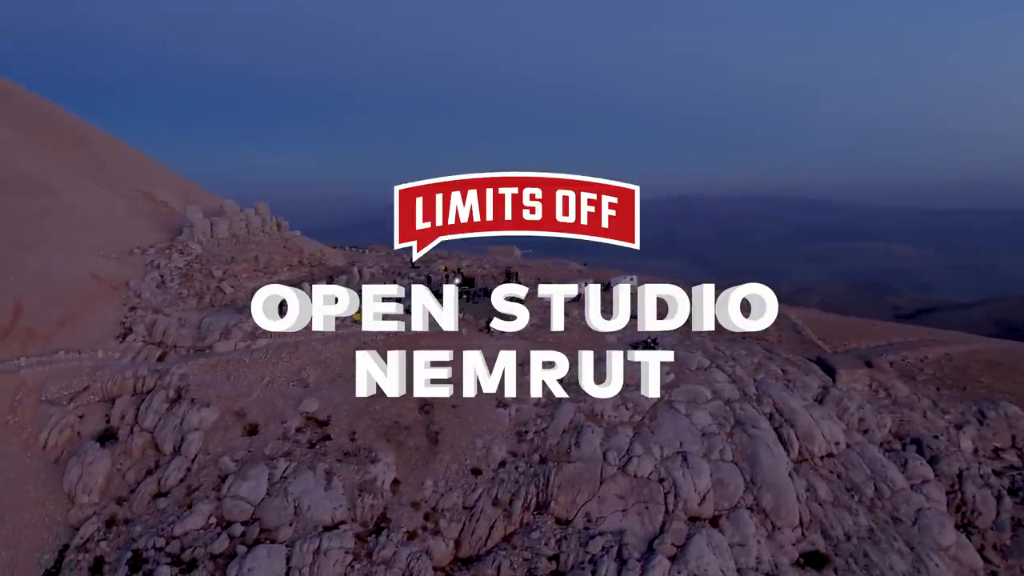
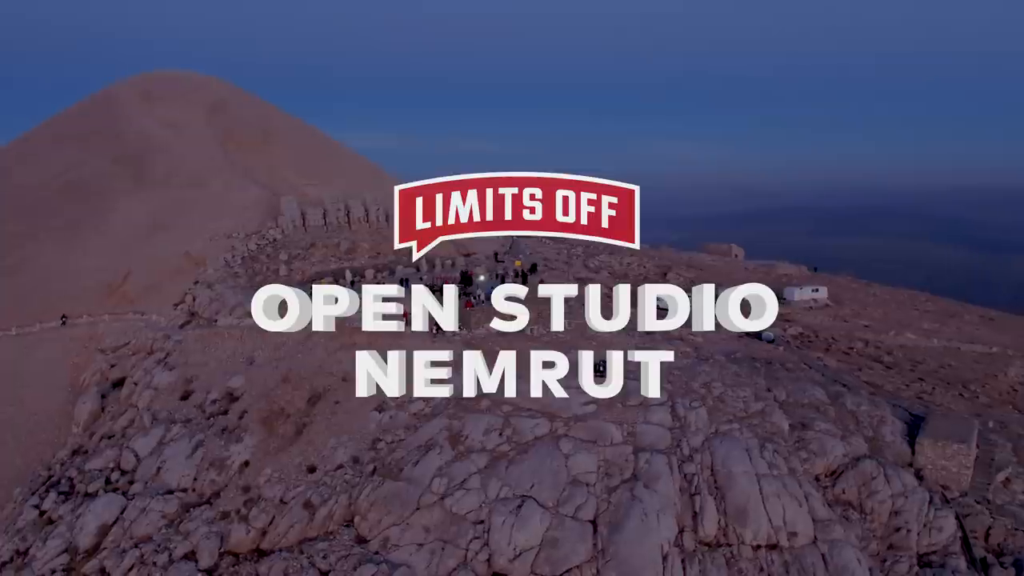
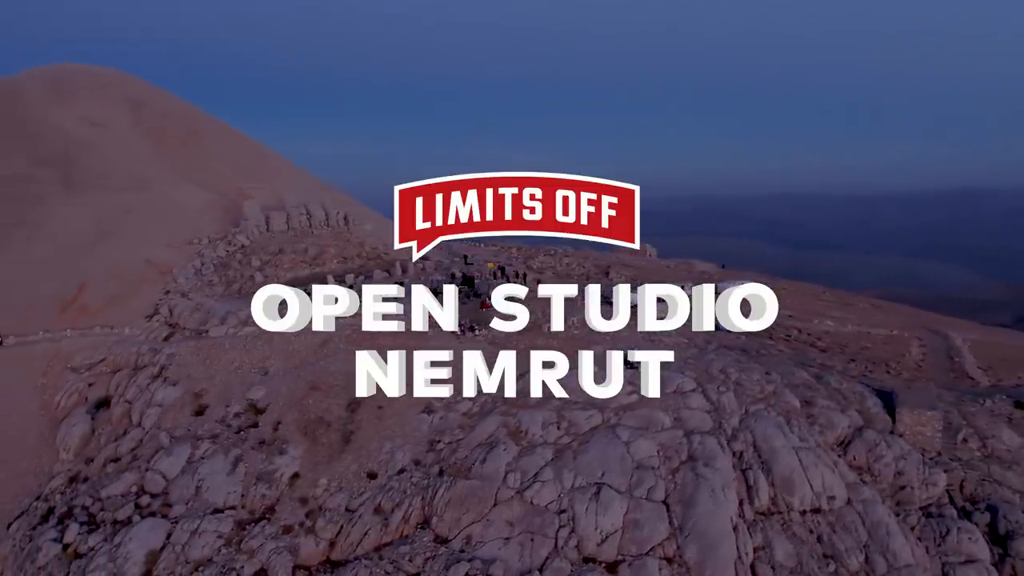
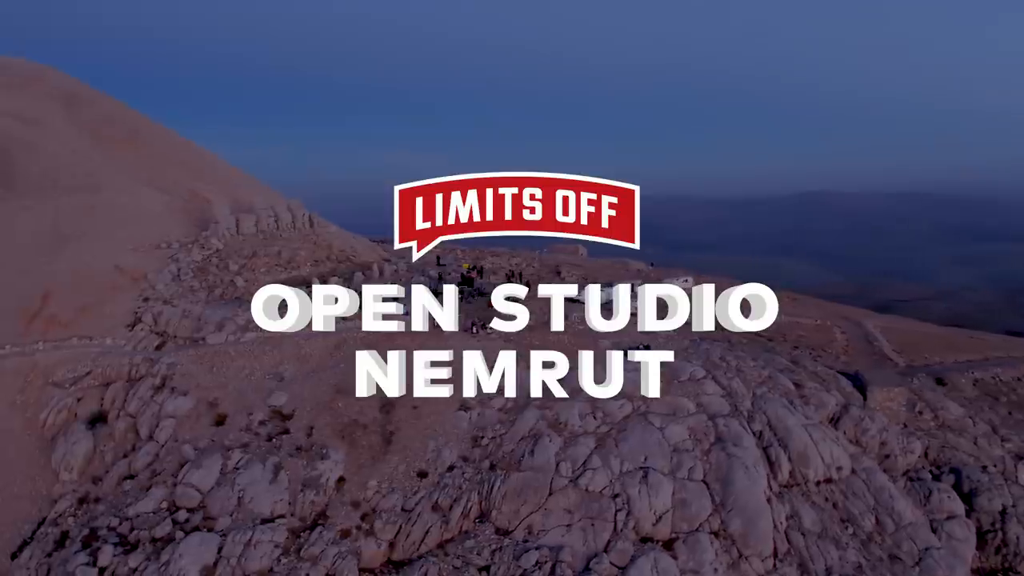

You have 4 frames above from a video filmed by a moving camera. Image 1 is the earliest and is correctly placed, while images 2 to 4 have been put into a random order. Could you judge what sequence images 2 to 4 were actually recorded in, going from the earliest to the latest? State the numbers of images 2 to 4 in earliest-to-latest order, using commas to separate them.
4, 3, 2
